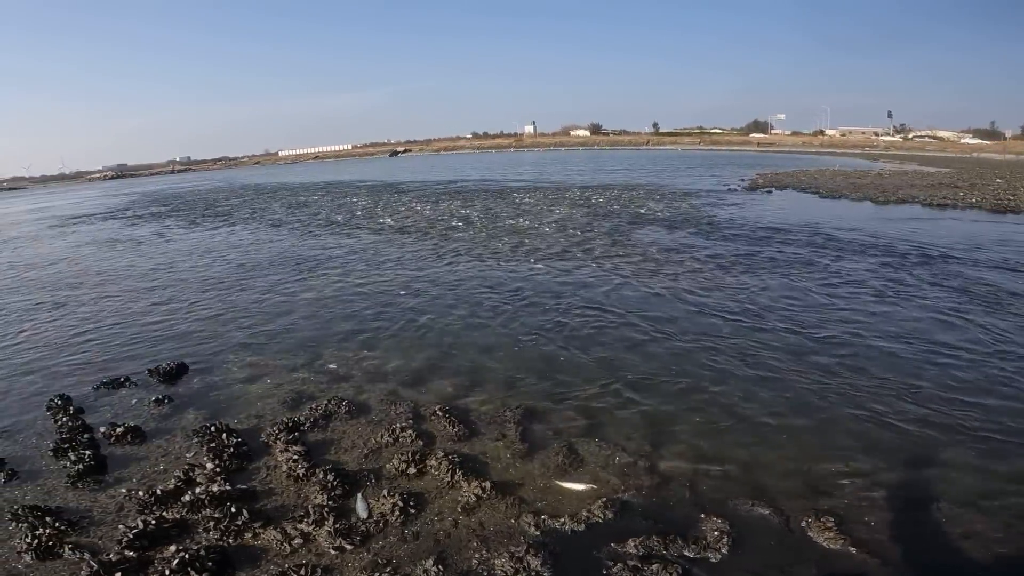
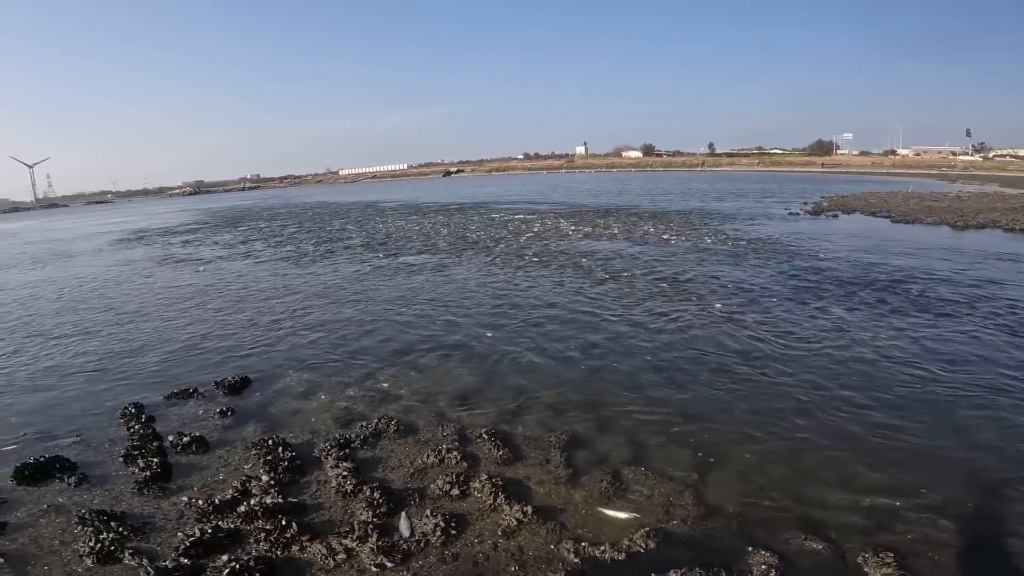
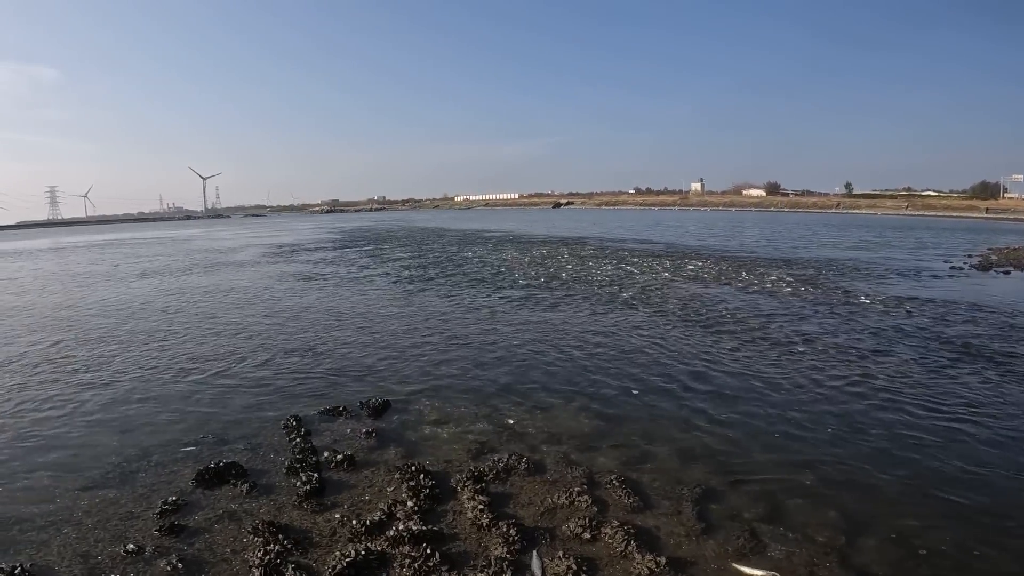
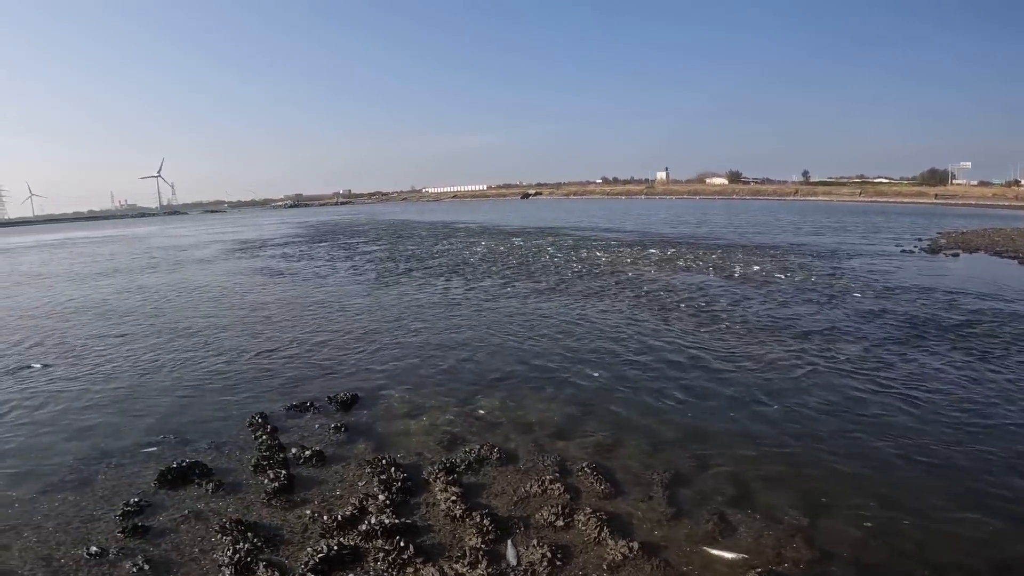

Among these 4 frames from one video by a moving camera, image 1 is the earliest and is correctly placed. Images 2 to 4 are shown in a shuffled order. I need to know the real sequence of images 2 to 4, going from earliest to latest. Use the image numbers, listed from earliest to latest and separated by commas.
2, 4, 3
